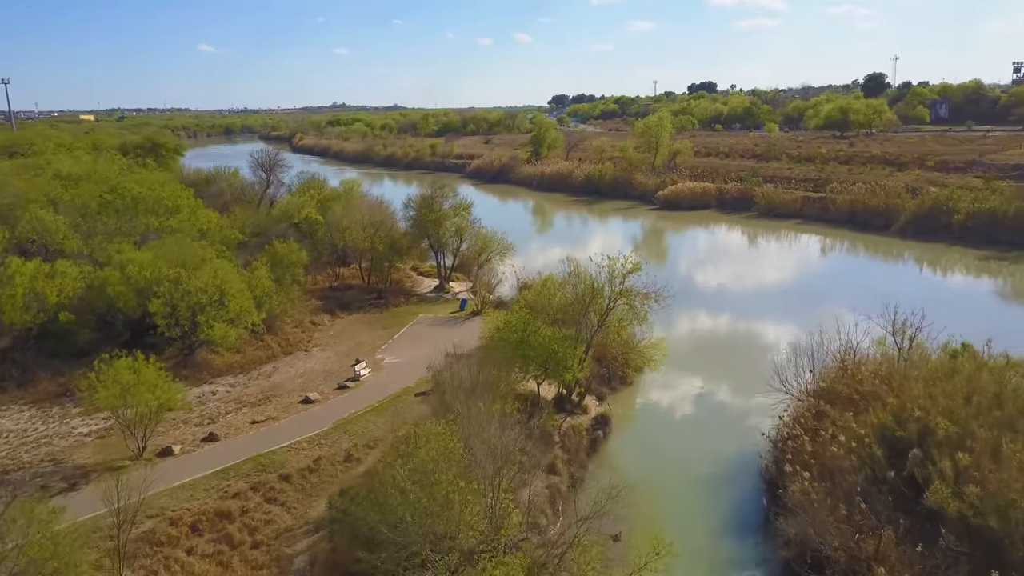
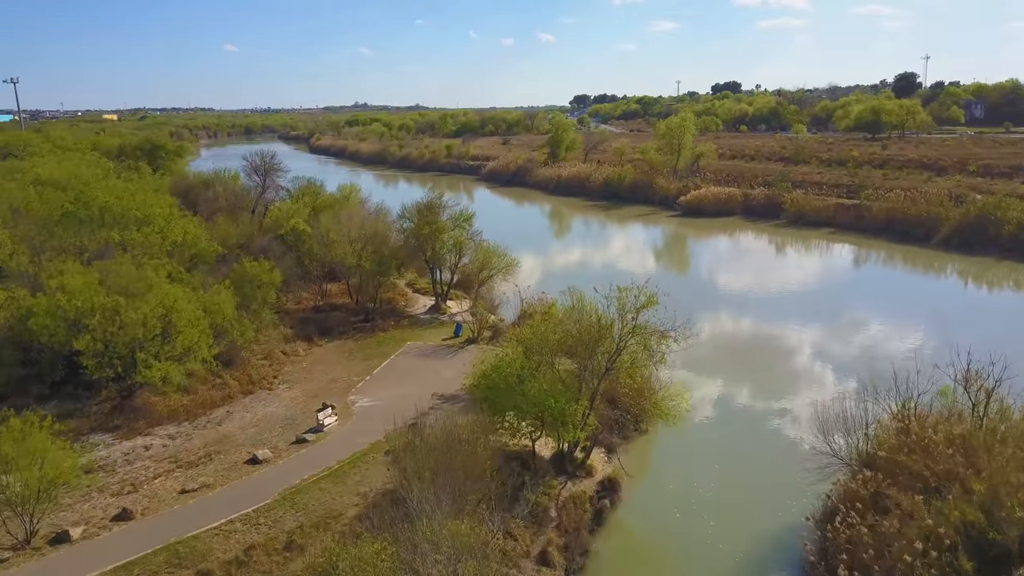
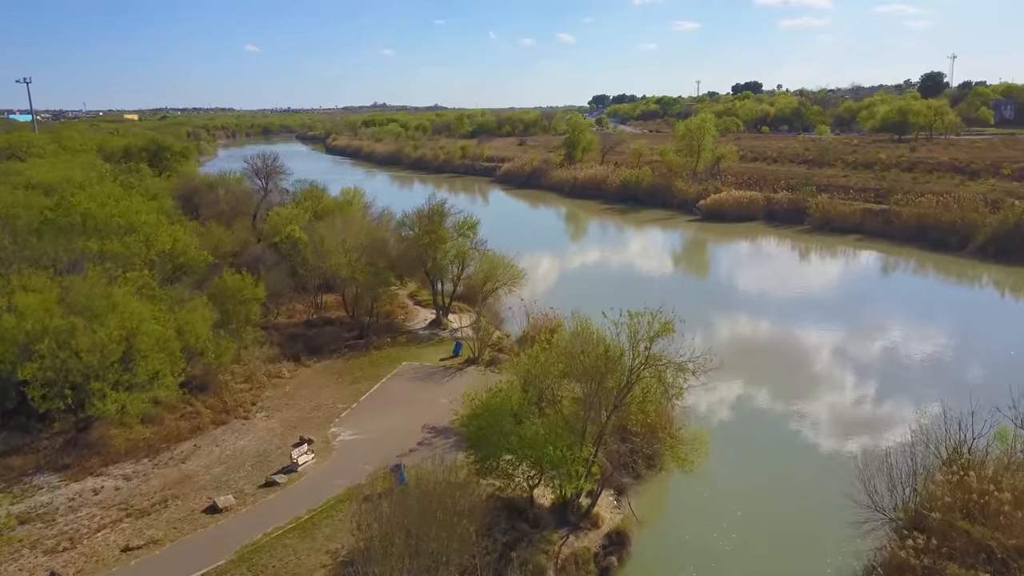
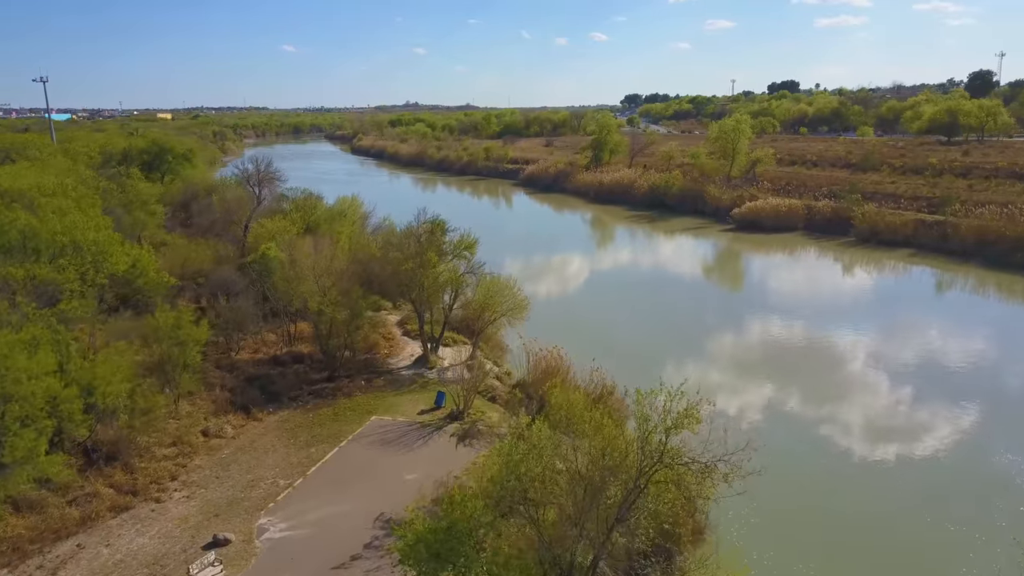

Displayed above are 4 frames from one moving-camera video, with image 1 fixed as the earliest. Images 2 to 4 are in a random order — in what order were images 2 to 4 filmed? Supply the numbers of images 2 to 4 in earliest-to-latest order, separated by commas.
2, 3, 4
